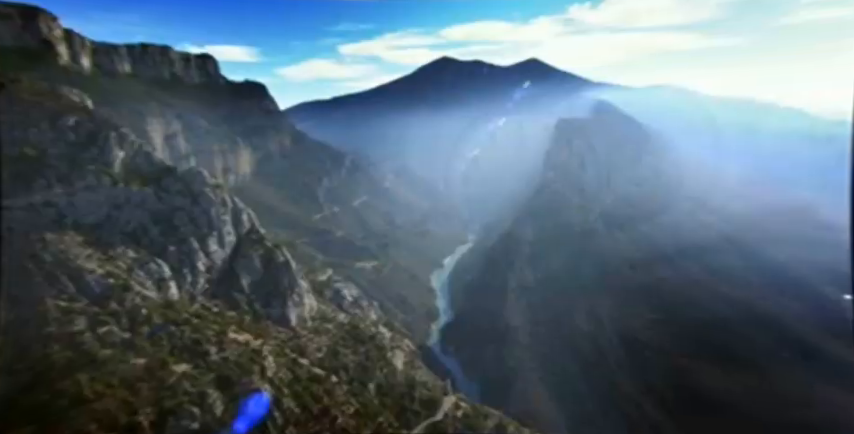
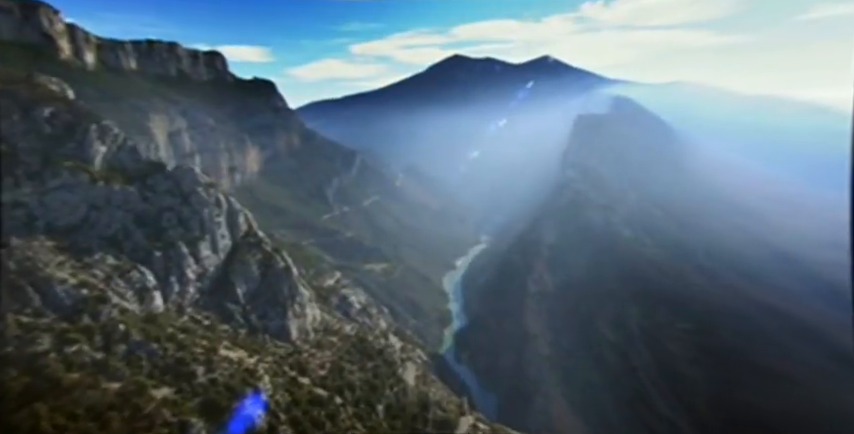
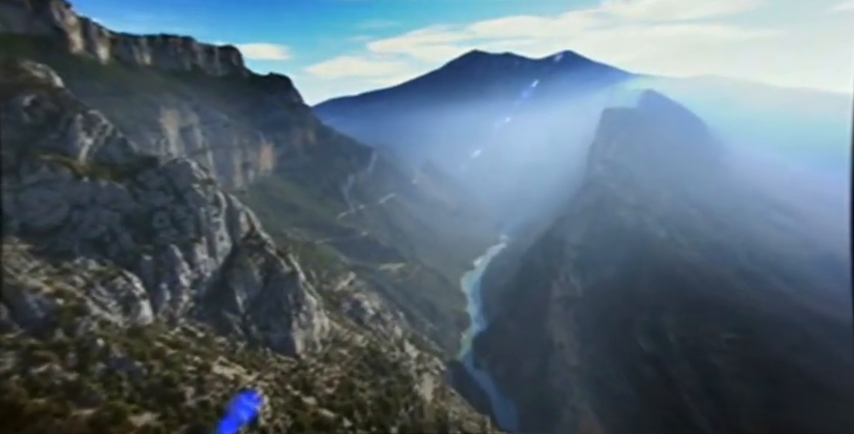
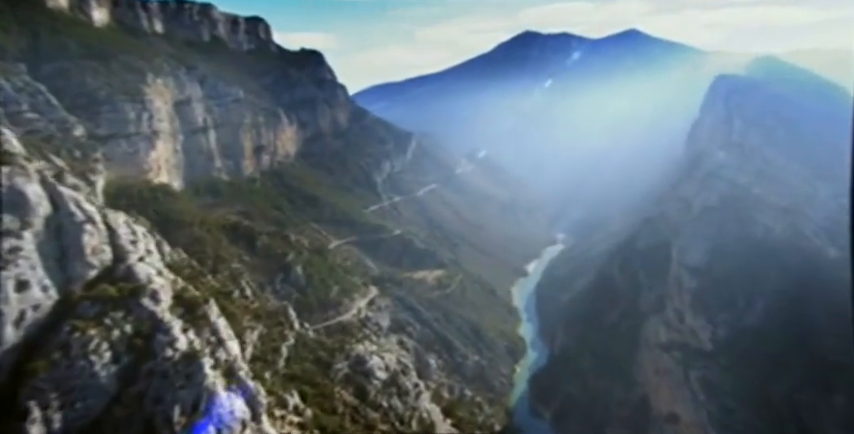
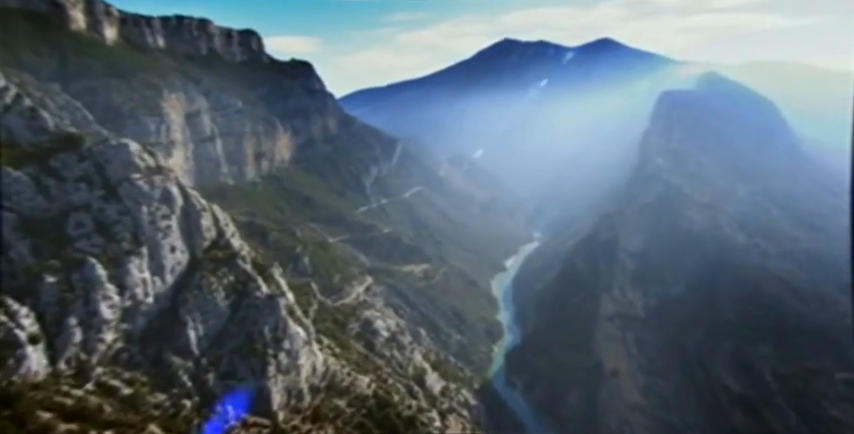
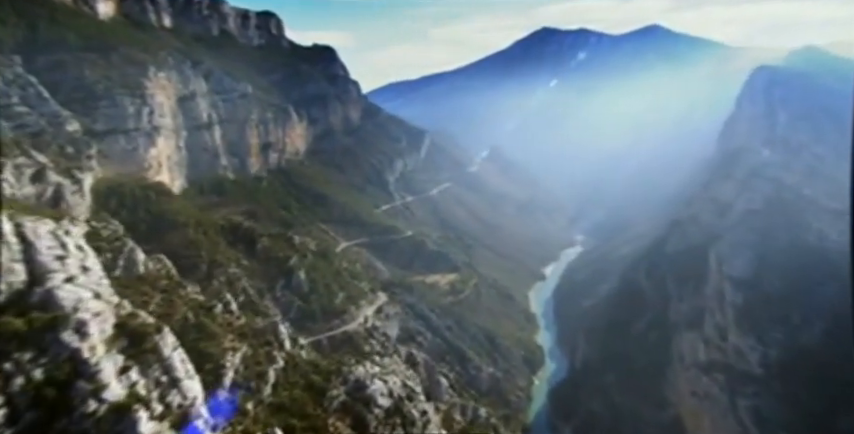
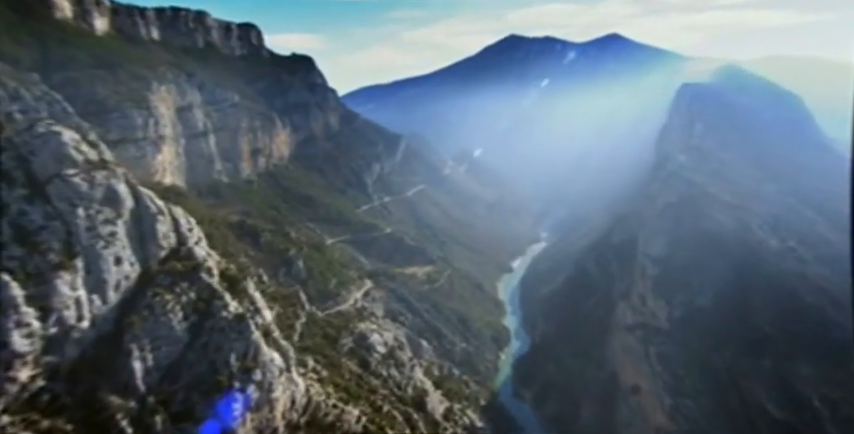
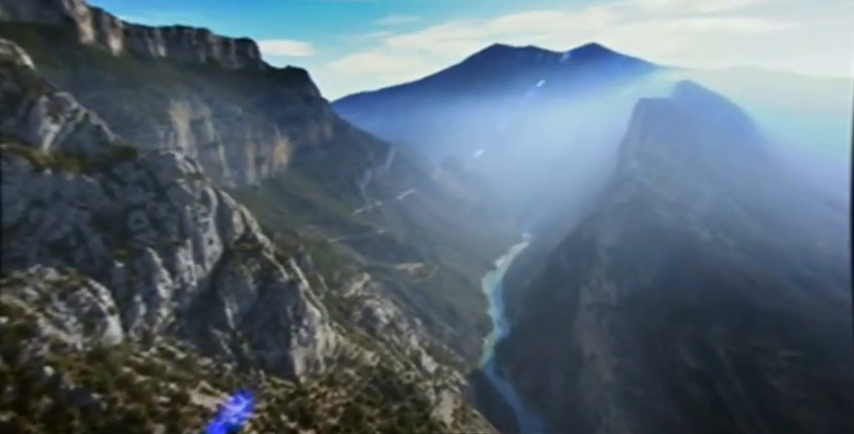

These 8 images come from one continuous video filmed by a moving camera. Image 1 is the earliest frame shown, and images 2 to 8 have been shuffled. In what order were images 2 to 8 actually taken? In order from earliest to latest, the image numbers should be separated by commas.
2, 3, 8, 5, 7, 4, 6
